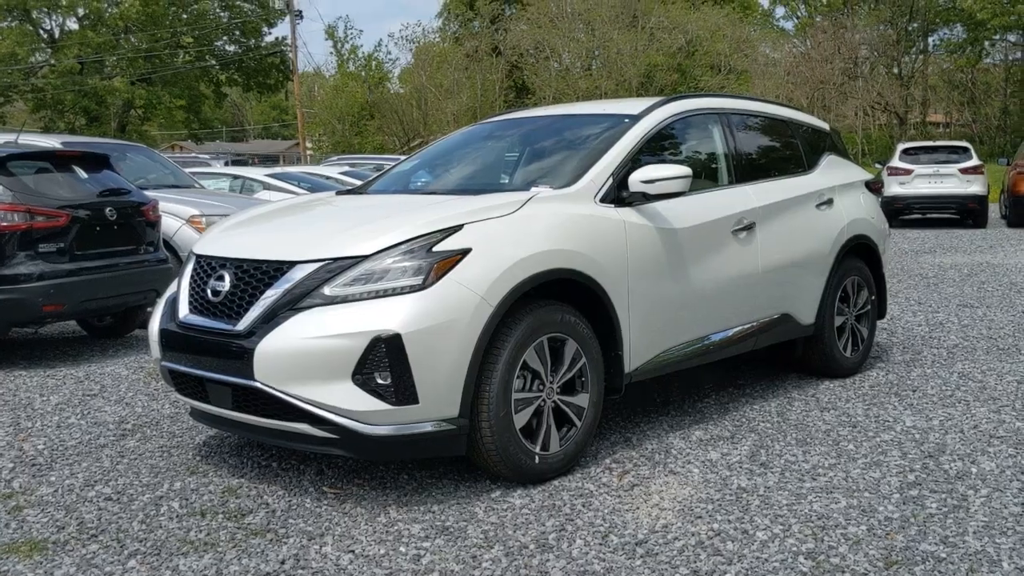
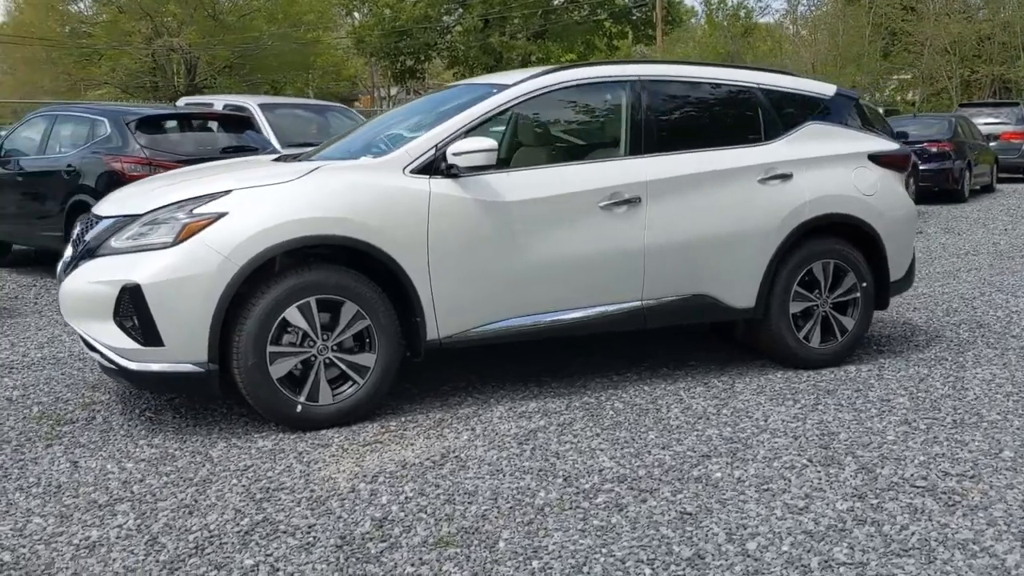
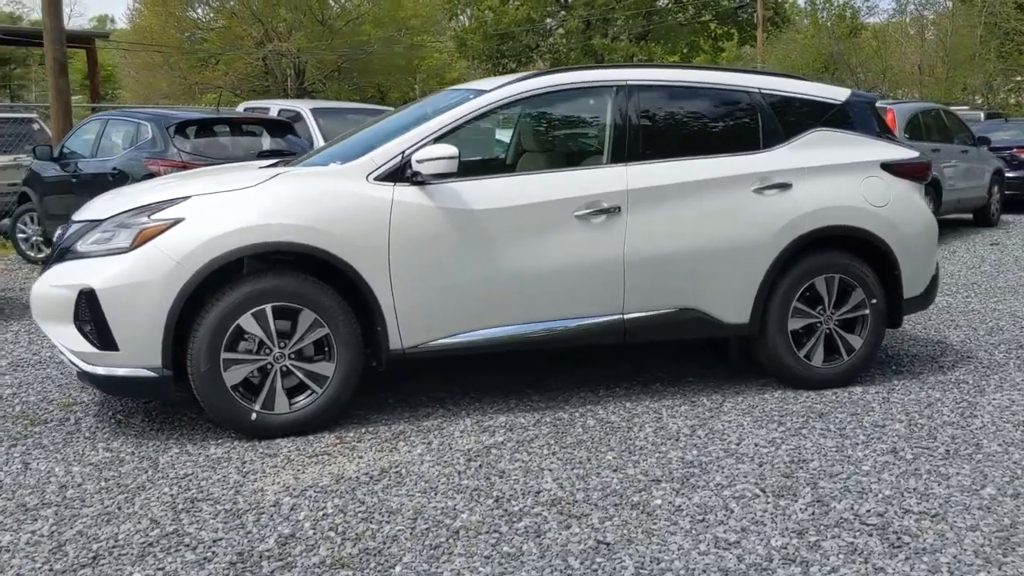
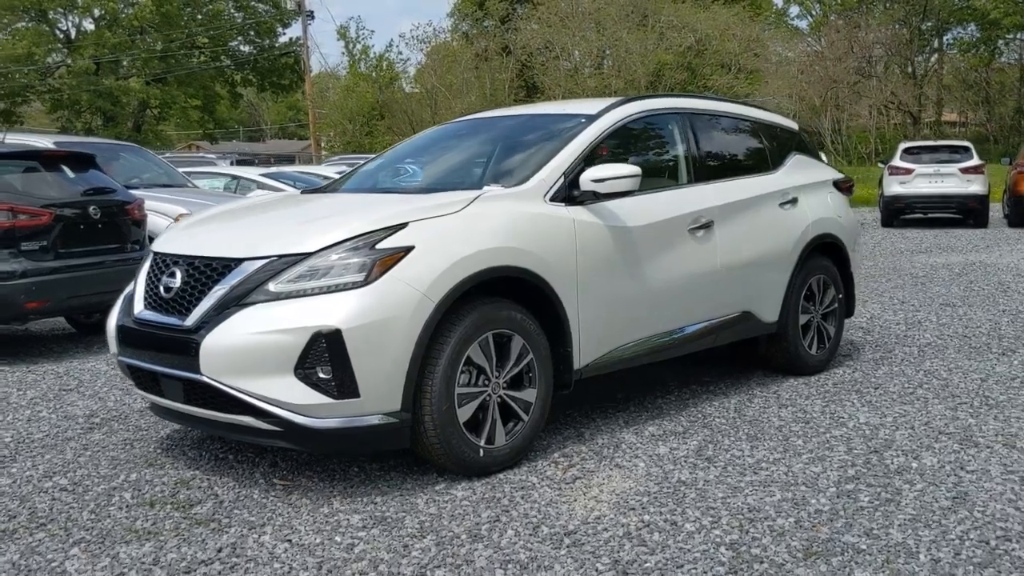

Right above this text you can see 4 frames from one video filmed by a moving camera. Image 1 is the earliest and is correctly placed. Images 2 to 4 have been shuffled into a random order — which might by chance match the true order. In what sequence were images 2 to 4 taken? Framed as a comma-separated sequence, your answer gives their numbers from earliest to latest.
4, 2, 3
